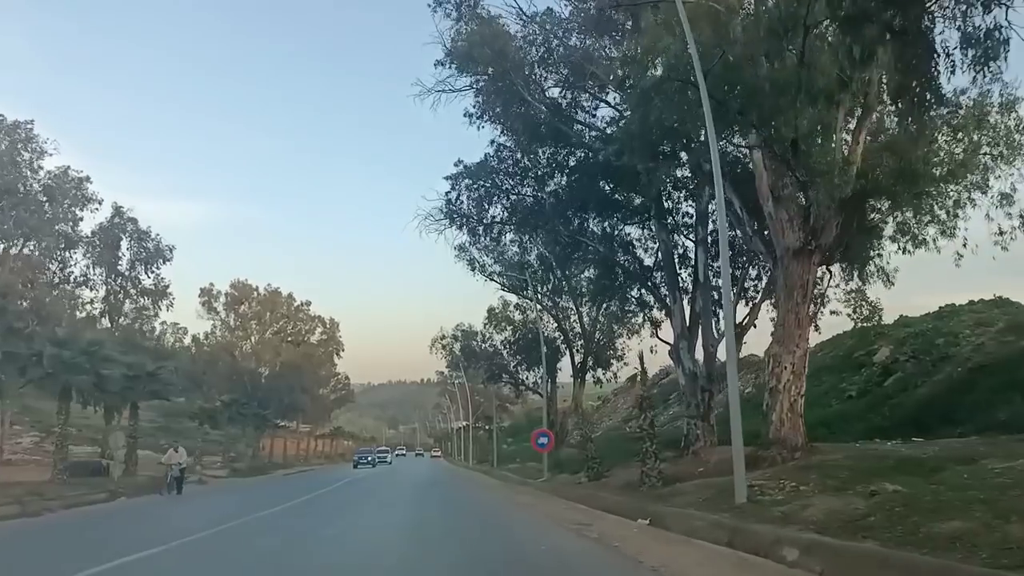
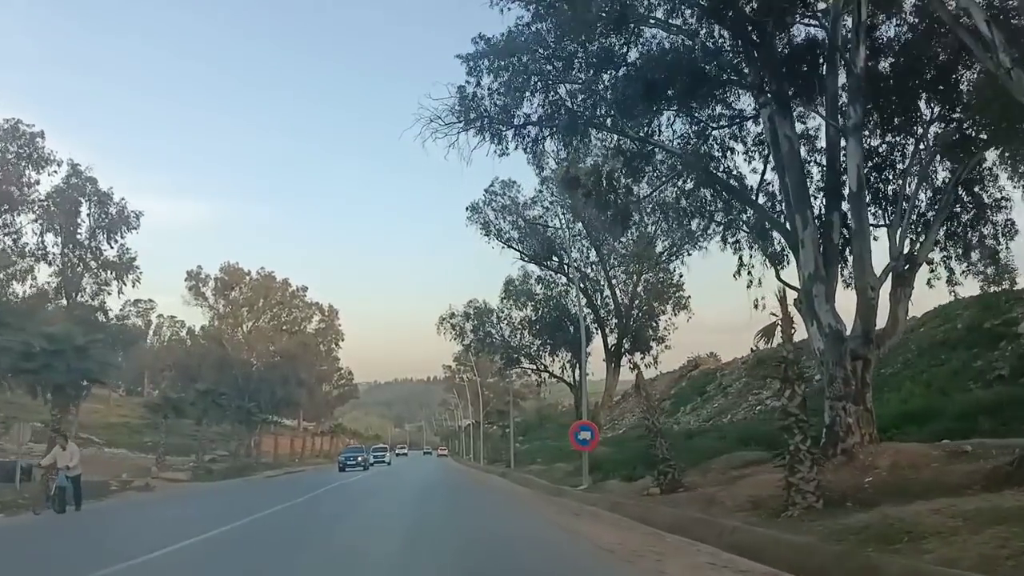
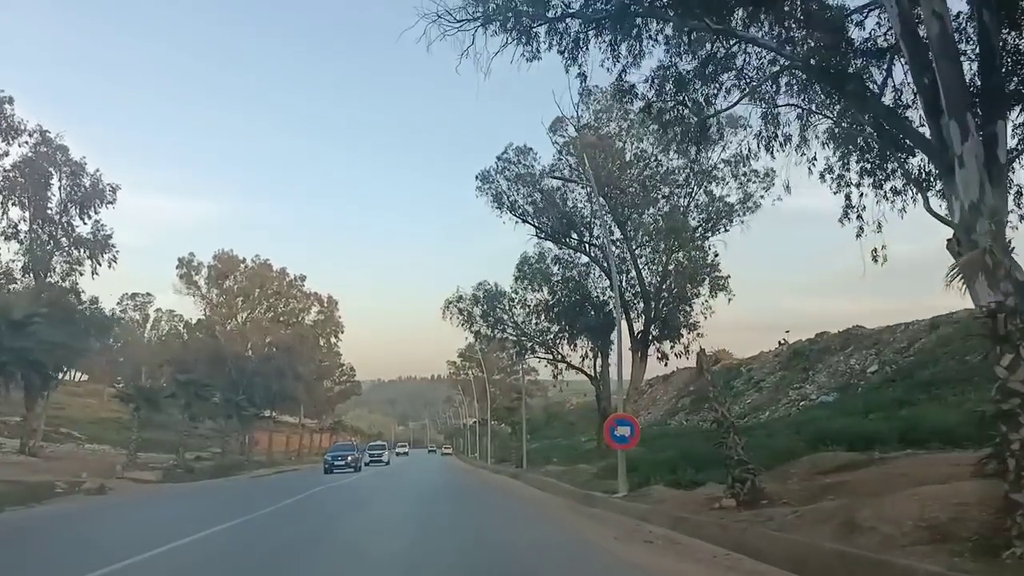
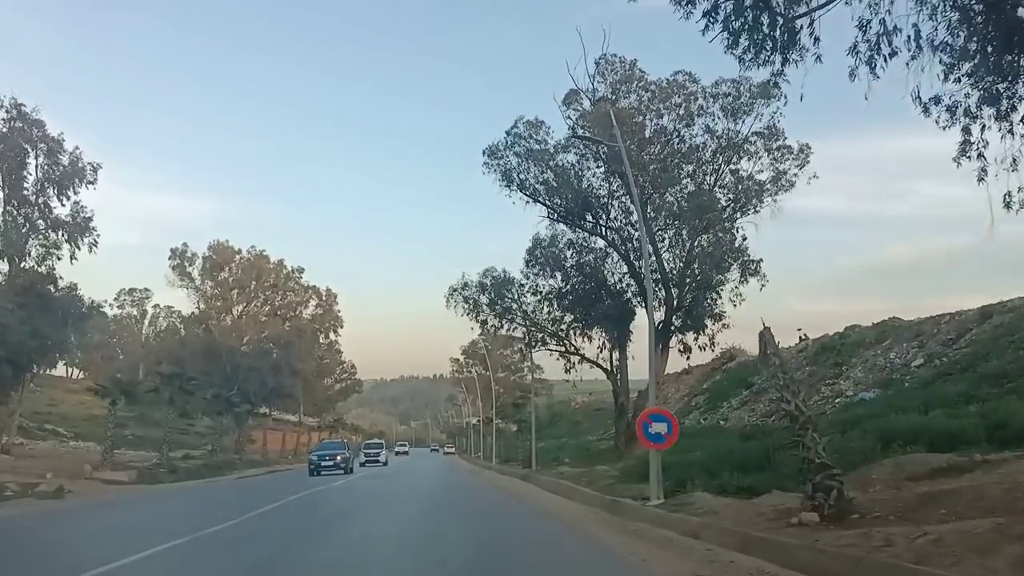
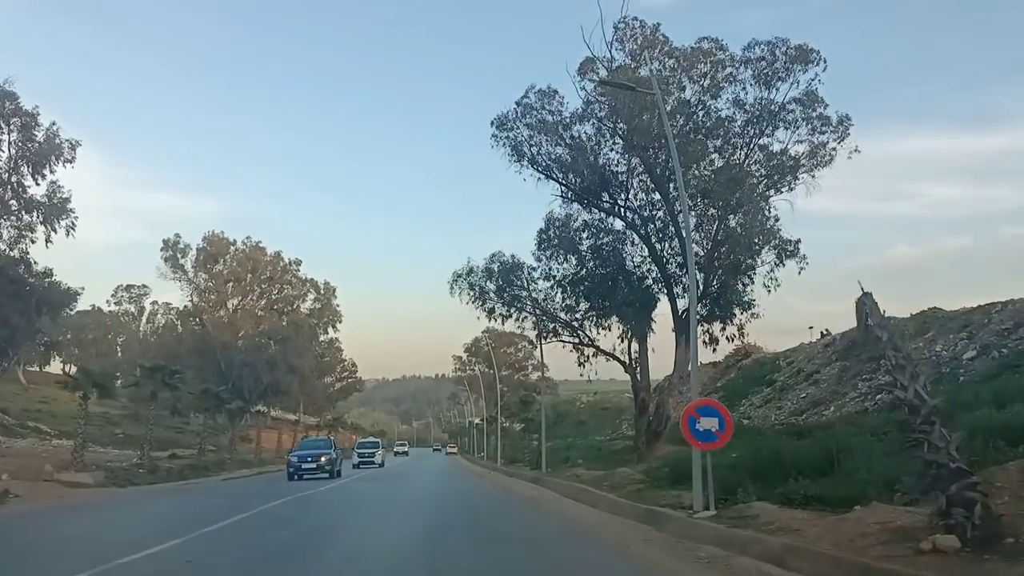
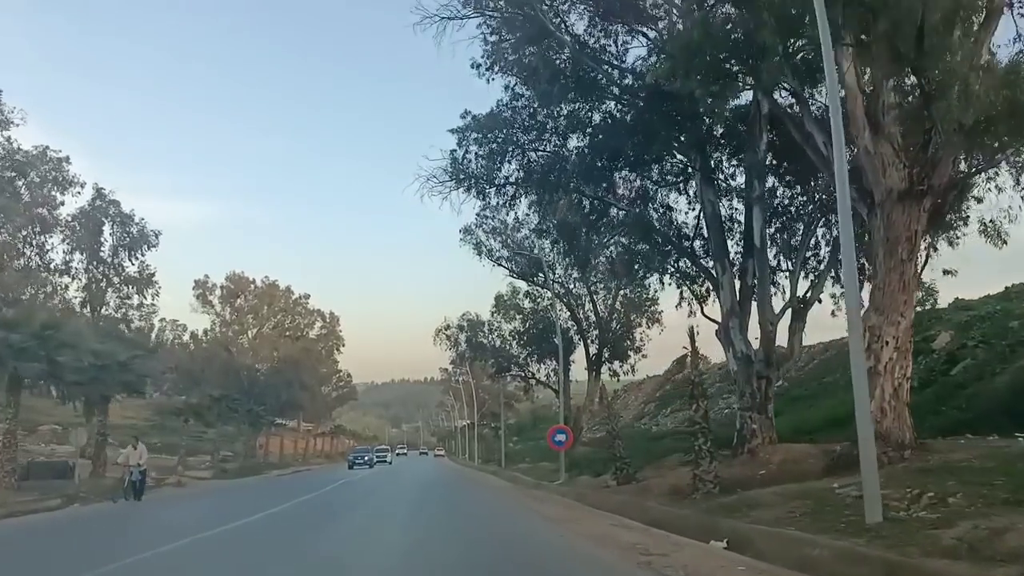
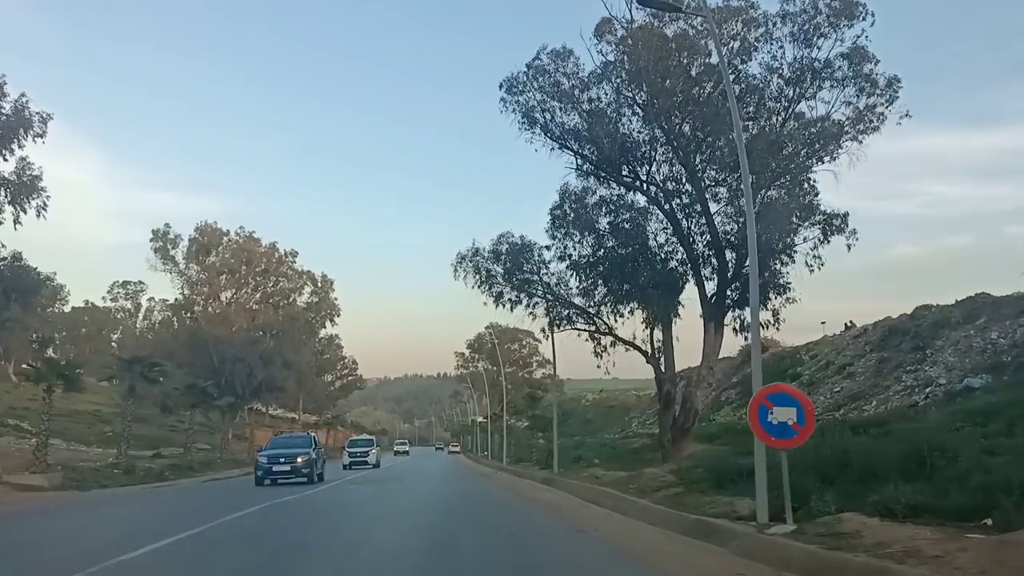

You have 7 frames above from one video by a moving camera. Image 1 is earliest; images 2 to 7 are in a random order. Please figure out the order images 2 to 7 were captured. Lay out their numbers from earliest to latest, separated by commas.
6, 2, 3, 4, 5, 7
